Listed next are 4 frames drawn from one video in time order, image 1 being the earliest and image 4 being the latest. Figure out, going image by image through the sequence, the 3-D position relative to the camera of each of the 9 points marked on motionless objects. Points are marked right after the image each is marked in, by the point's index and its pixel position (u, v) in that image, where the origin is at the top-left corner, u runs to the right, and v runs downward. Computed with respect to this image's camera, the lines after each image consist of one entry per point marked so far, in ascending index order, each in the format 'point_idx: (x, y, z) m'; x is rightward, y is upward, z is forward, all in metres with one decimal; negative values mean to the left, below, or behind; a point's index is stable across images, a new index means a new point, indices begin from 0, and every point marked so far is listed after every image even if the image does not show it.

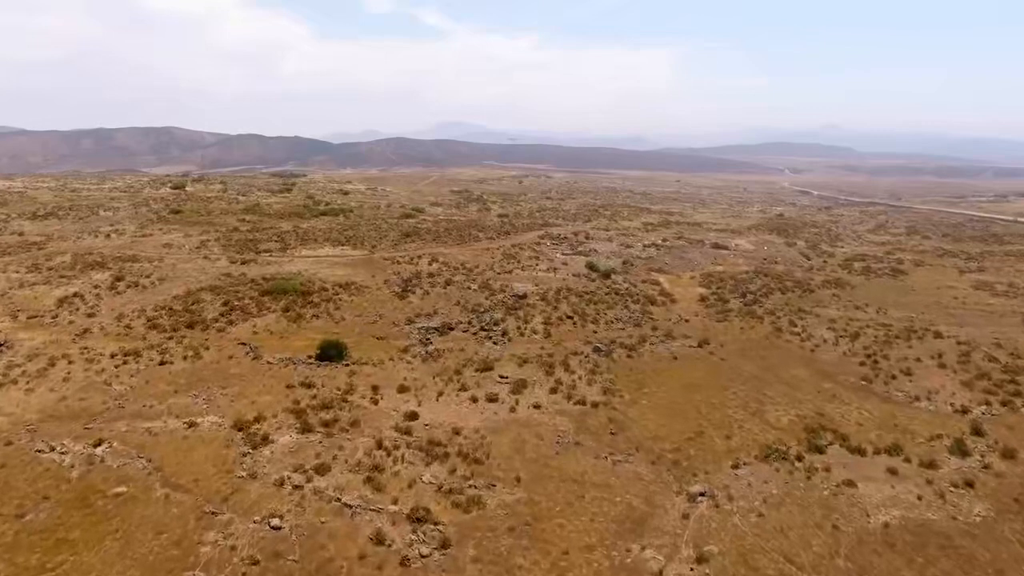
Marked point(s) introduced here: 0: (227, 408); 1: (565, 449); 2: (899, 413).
0: (-9.4, -4.0, +19.0) m
1: (+1.6, -4.8, +17.0) m
2: (+13.4, -4.3, +20.0) m
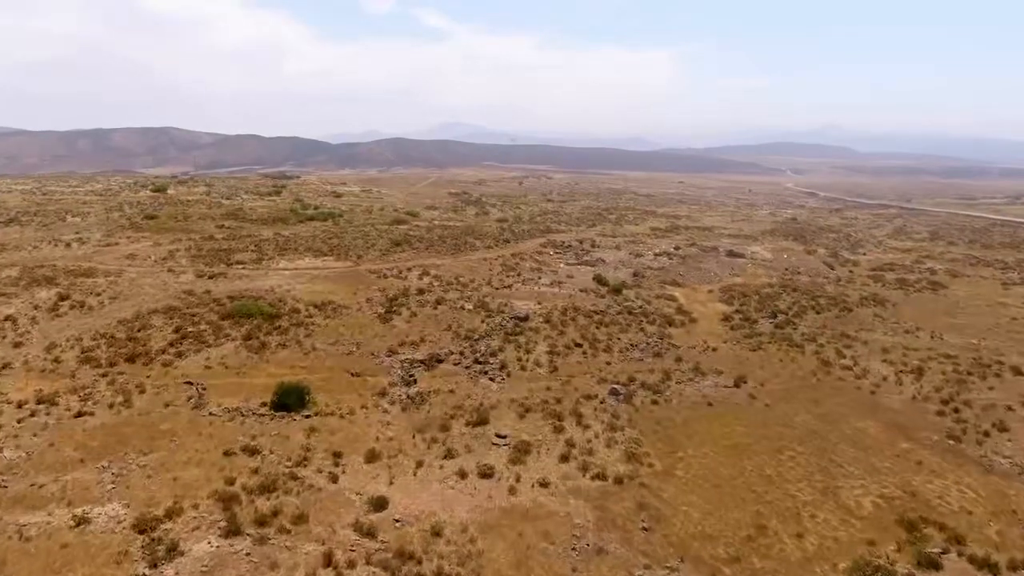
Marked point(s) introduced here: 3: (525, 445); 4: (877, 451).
0: (-9.4, -5.1, +14.5) m
1: (+1.6, -5.9, +12.5) m
2: (+13.4, -5.4, +15.5) m
3: (+0.4, -4.7, +17.1) m
4: (+11.2, -5.0, +17.6) m
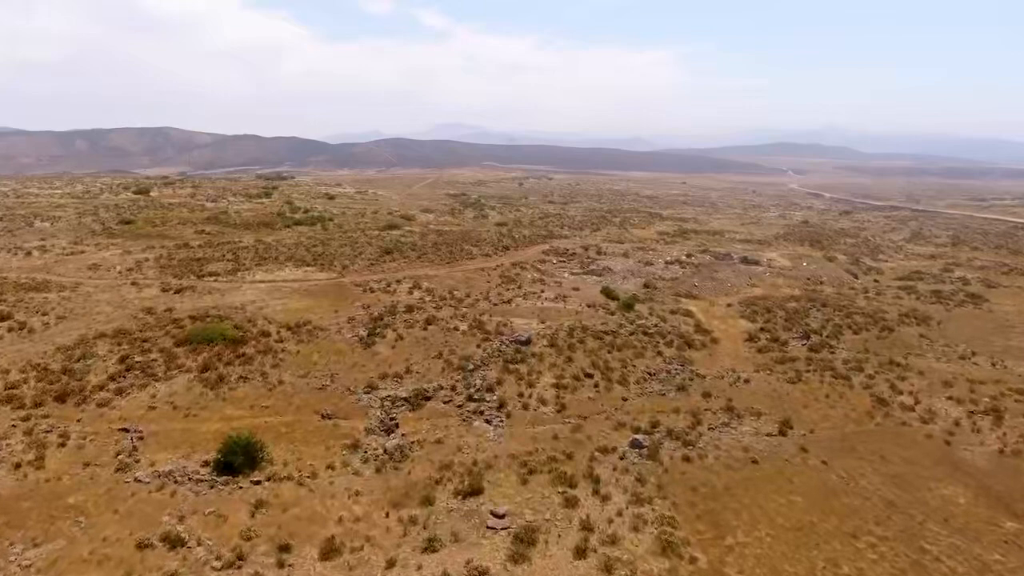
0: (-9.4, -6.0, +10.7) m
1: (+1.6, -6.8, +8.7) m
2: (+13.4, -6.4, +11.7) m
3: (+0.4, -5.6, +13.3) m
4: (+11.2, -5.9, +13.8) m
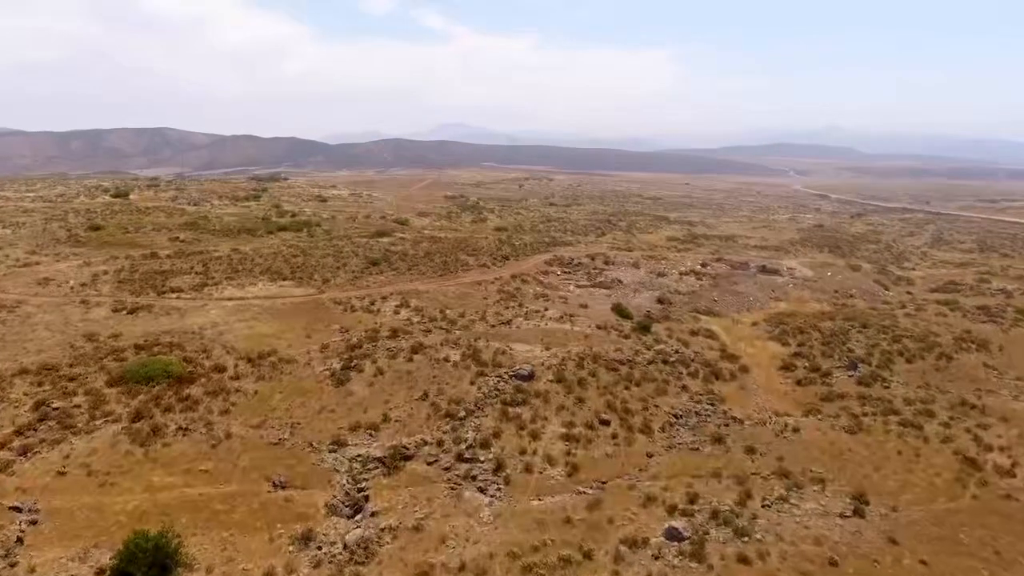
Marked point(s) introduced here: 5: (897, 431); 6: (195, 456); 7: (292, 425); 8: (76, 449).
0: (-9.4, -7.1, +6.6) m
1: (+1.6, -7.8, +4.5) m
2: (+13.4, -7.4, +7.5) m
3: (+0.4, -6.6, +9.1) m
4: (+11.2, -6.9, +9.6) m
5: (+12.9, -4.9, +19.5) m
6: (-9.5, -5.1, +17.3) m
7: (-7.2, -4.5, +19.0) m
8: (-13.1, -4.8, +17.4) m
